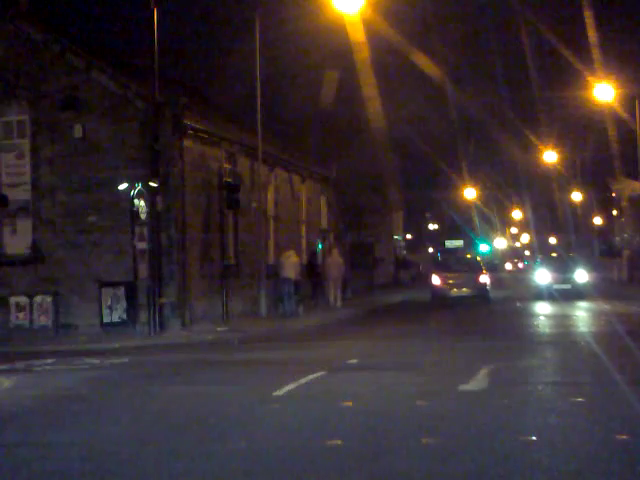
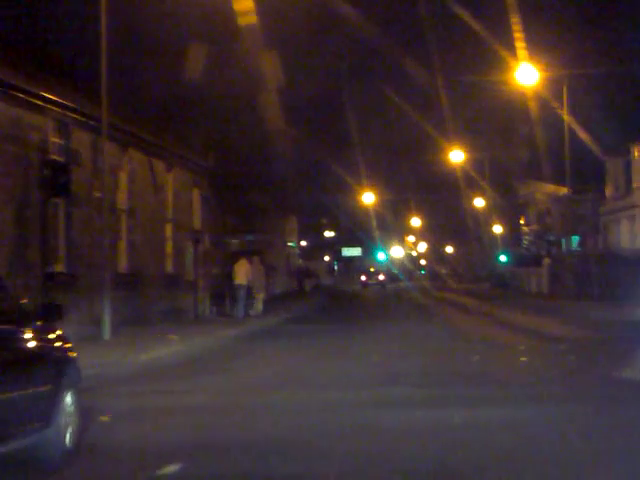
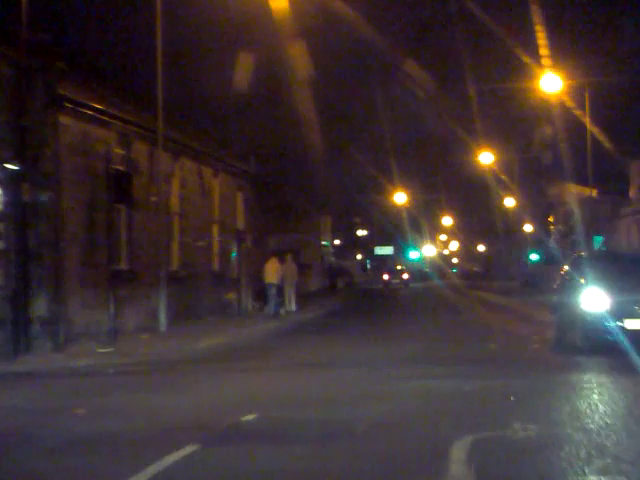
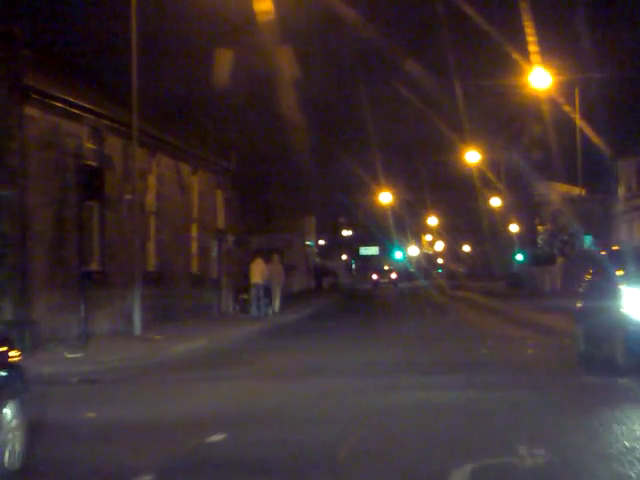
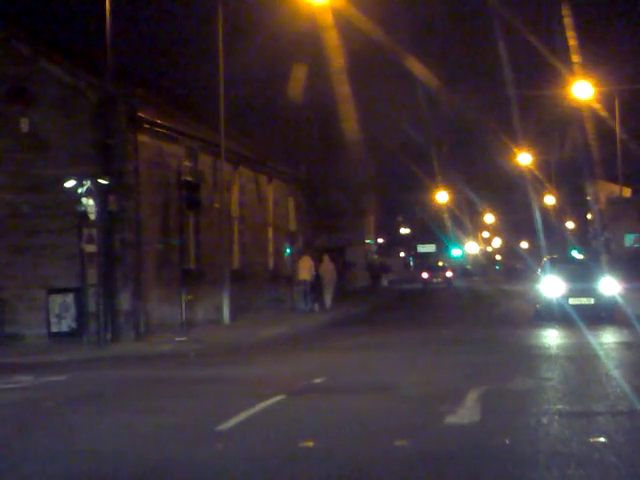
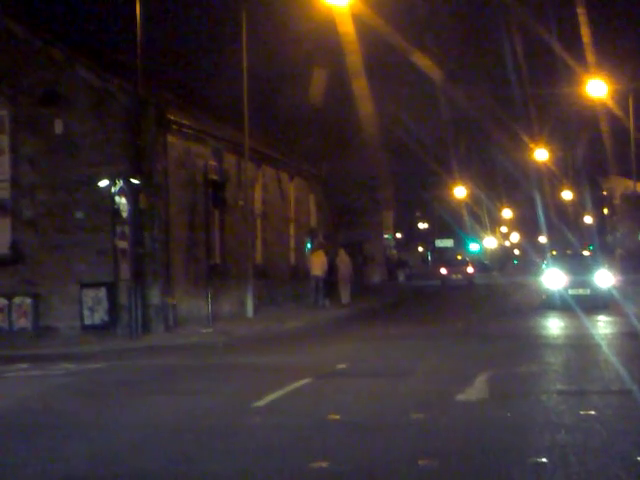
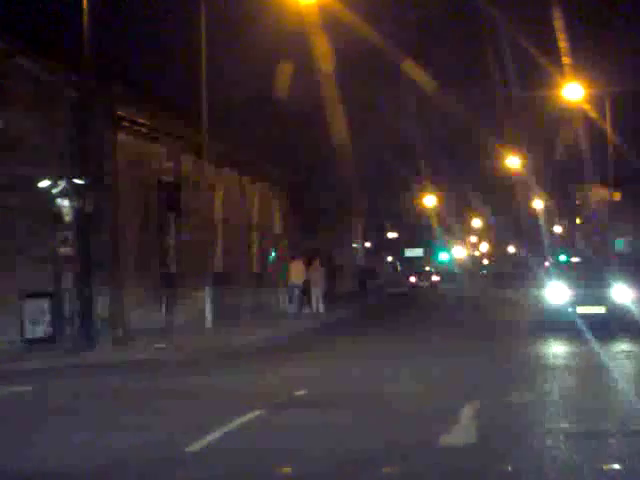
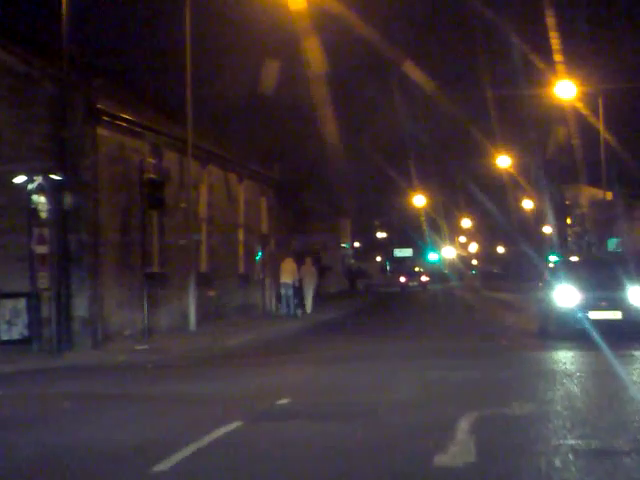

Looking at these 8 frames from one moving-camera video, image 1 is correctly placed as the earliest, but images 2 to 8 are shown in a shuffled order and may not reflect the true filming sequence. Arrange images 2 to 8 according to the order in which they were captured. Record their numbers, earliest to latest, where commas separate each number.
6, 5, 7, 8, 3, 4, 2
